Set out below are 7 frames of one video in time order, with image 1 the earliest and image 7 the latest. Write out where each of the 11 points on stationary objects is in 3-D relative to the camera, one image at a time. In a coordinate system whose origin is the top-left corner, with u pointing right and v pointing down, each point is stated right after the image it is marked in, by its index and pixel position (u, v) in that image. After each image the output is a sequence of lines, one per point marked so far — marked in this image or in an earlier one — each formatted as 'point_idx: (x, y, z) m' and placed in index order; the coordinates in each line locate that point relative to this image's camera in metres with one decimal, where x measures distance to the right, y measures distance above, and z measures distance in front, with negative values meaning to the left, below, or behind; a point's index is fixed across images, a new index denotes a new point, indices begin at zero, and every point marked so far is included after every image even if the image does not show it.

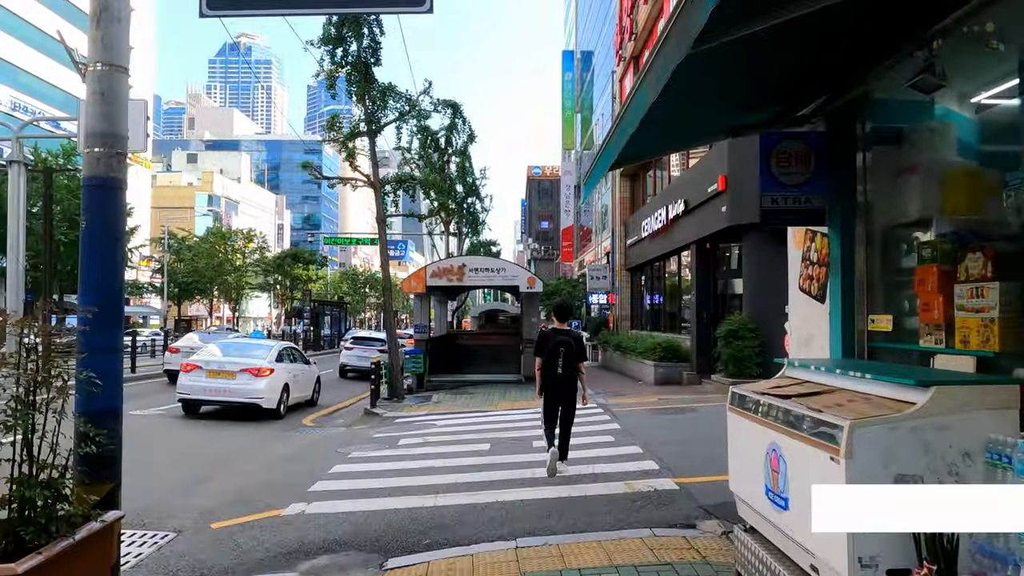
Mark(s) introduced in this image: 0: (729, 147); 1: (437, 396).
0: (+4.1, +2.7, +14.6) m
1: (-1.6, -2.3, +16.8) m
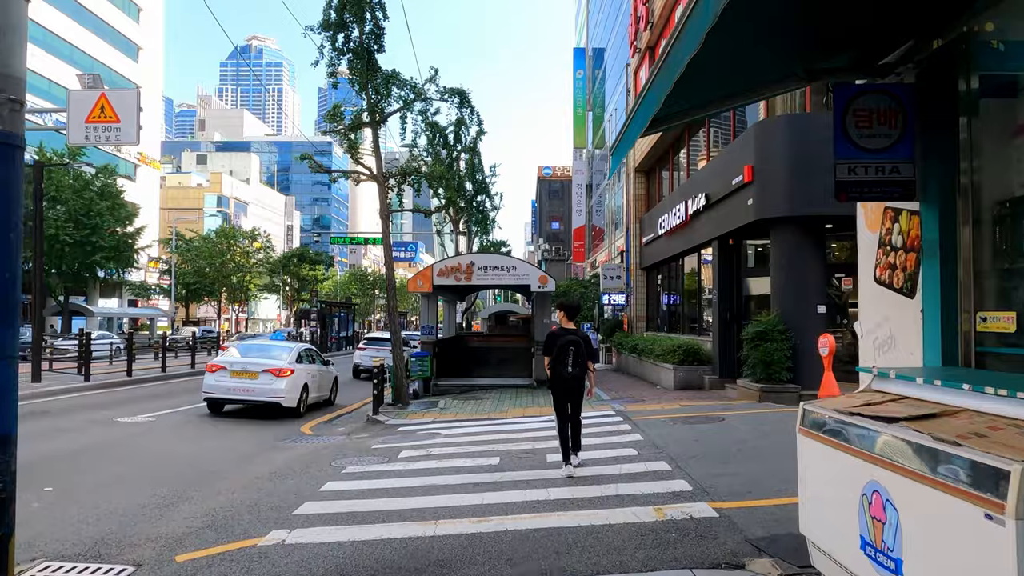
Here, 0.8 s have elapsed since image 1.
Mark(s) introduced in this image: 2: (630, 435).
0: (+4.2, +2.7, +13.6) m
1: (-1.4, -2.3, +15.9) m
2: (+1.5, -1.8, +9.8) m
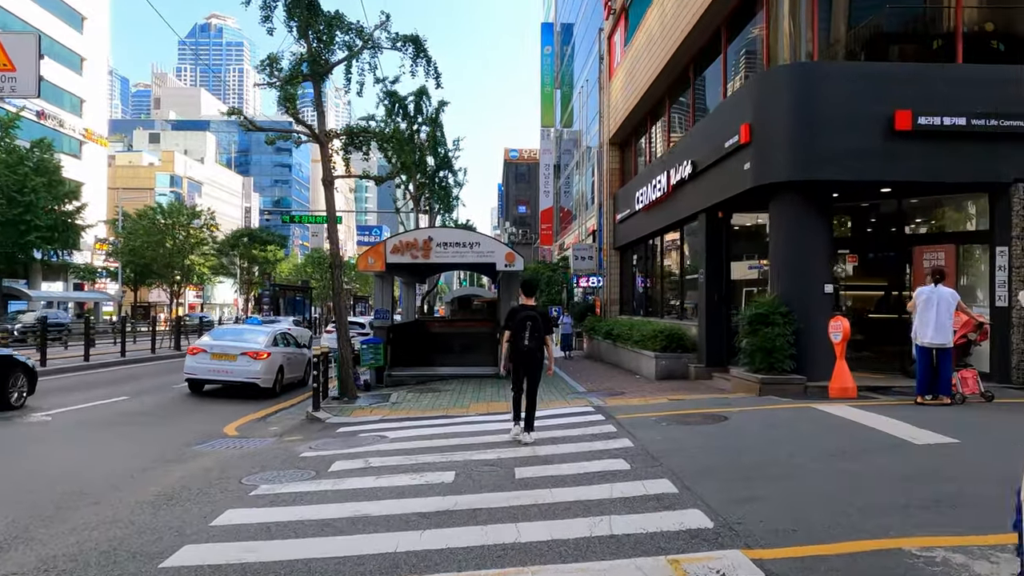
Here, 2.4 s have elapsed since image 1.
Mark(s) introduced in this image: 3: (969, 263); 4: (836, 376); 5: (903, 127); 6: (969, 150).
0: (+3.7, +3.0, +11.9) m
1: (-2.1, -1.9, +14.0) m
2: (+1.1, -1.5, +8.0) m
3: (+7.0, +0.4, +11.9) m
4: (+4.3, -1.2, +10.3) m
5: (+5.5, +2.3, +11.0) m
6: (+6.5, +2.0, +11.1) m
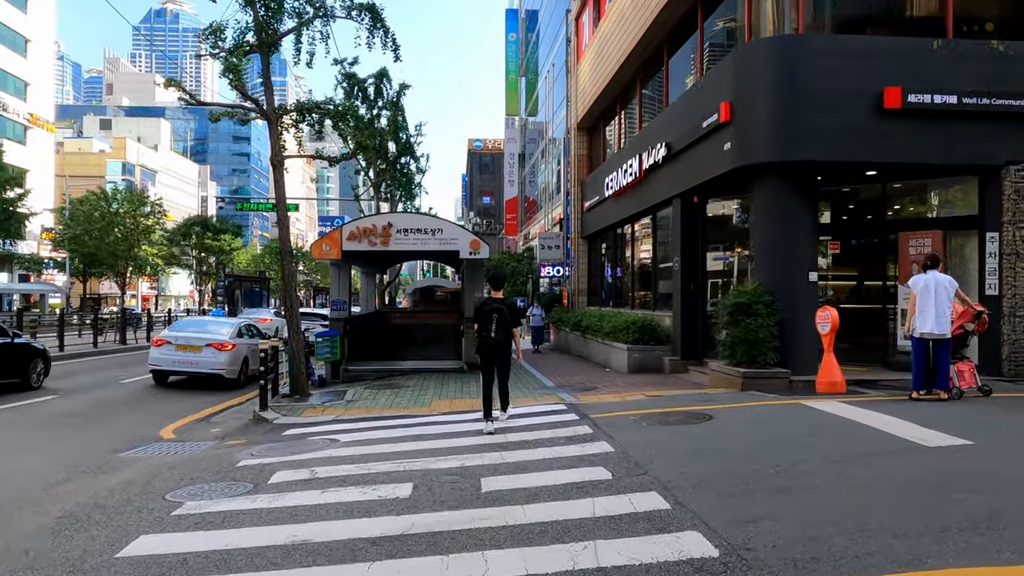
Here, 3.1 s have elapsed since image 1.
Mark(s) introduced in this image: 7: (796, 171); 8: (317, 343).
0: (+3.2, +3.2, +11.2) m
1: (-2.7, -1.7, +13.0) m
2: (+0.8, -1.4, +7.2) m
3: (+6.5, +0.6, +11.3) m
4: (+3.9, -1.0, +9.6) m
5: (+5.1, +2.4, +10.3) m
6: (+6.1, +2.1, +10.5) m
7: (+3.9, +1.6, +10.8) m
8: (-3.7, -1.1, +14.8) m
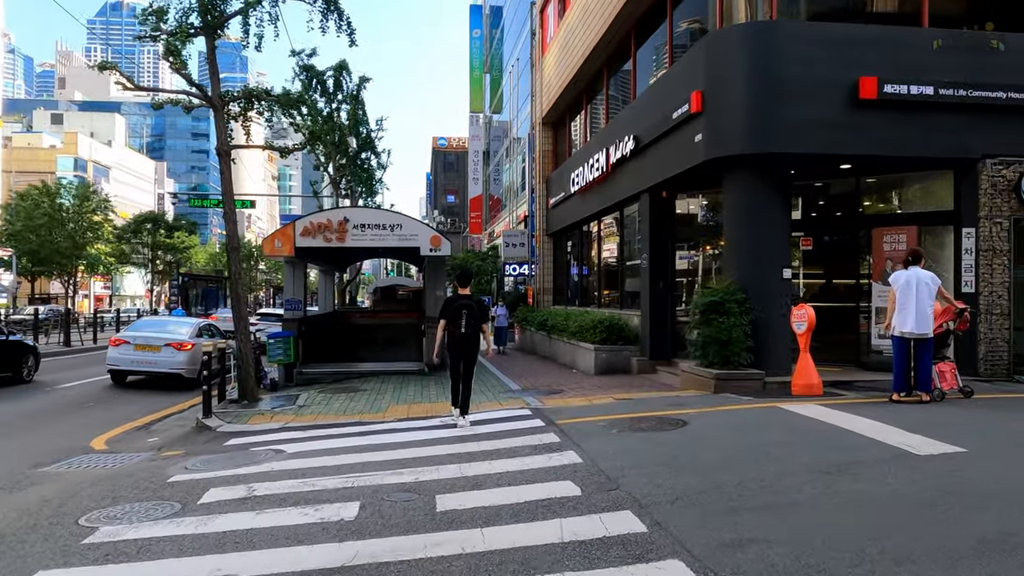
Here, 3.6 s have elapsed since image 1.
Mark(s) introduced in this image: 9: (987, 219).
0: (+2.6, +3.2, +10.7) m
1: (-3.3, -1.7, +12.3) m
2: (+0.4, -1.4, +6.7) m
3: (+6.0, +0.6, +11.0) m
4: (+3.4, -1.0, +9.2) m
5: (+4.6, +2.5, +9.9) m
6: (+5.6, +2.2, +10.2) m
7: (+3.4, +1.7, +10.3) m
8: (-4.4, -1.0, +14.0) m
9: (+6.3, +0.9, +10.3) m
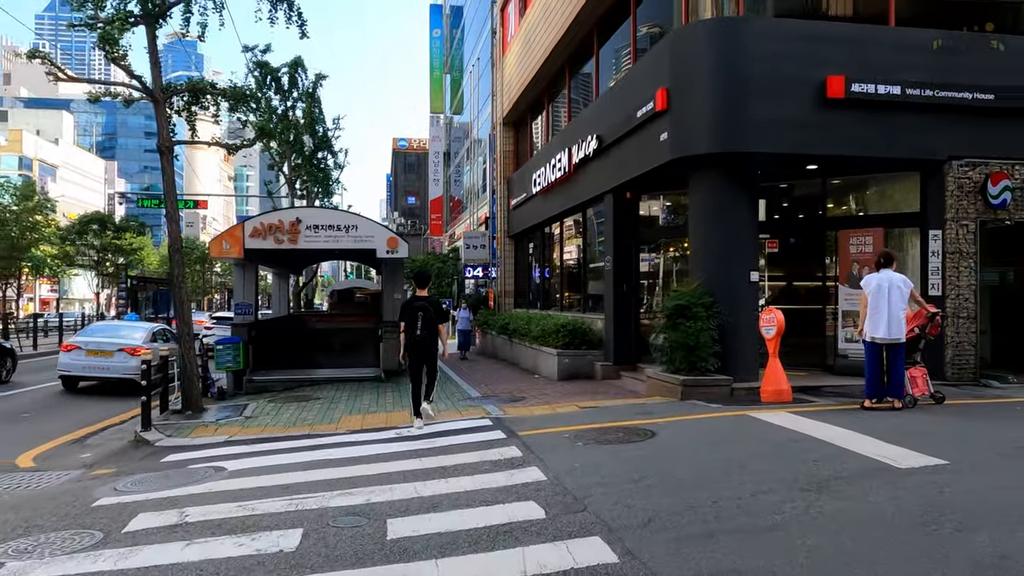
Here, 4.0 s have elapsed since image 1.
0: (+2.1, +3.2, +10.4) m
1: (-3.9, -1.8, +11.7) m
2: (+0.1, -1.4, +6.2) m
3: (+5.4, +0.6, +10.9) m
4: (+3.0, -1.0, +8.9) m
5: (+4.1, +2.4, +9.7) m
6: (+5.0, +2.1, +10.1) m
7: (+2.9, +1.6, +10.1) m
8: (-5.1, -1.1, +13.4) m
9: (+5.8, +0.9, +10.2) m
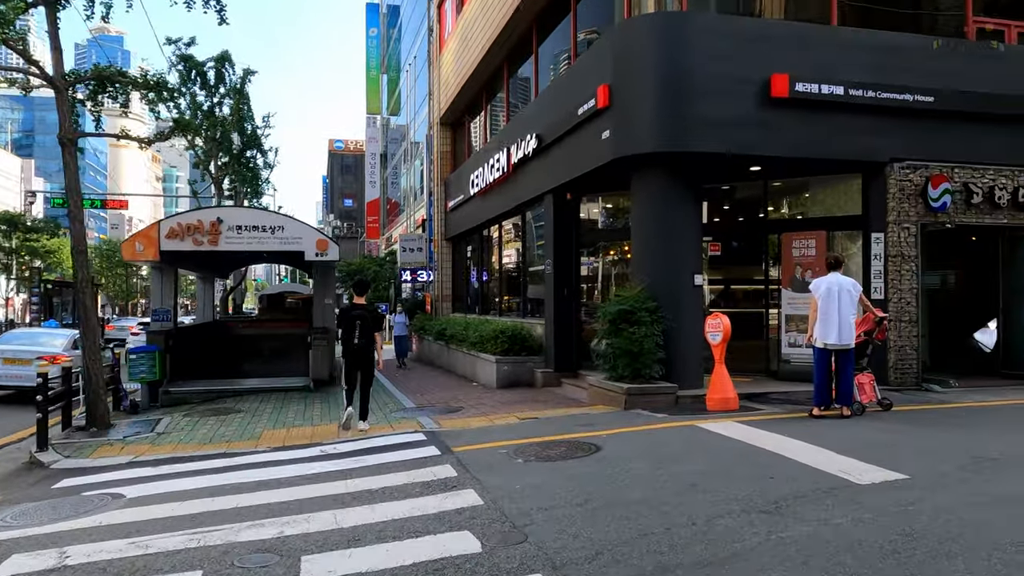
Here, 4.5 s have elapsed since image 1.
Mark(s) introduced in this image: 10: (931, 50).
0: (+1.3, +3.1, +10.0) m
1: (-4.8, -1.8, +10.8) m
2: (-0.4, -1.5, +5.7) m
3: (+4.5, +0.5, +10.8) m
4: (+2.2, -1.1, +8.6) m
5: (+3.3, +2.4, +9.5) m
6: (+4.2, +2.1, +9.9) m
7: (+2.1, +1.6, +9.7) m
8: (-6.1, -1.2, +12.4) m
9: (+5.0, +0.8, +10.1) m
10: (+5.5, +3.1, +10.2) m
